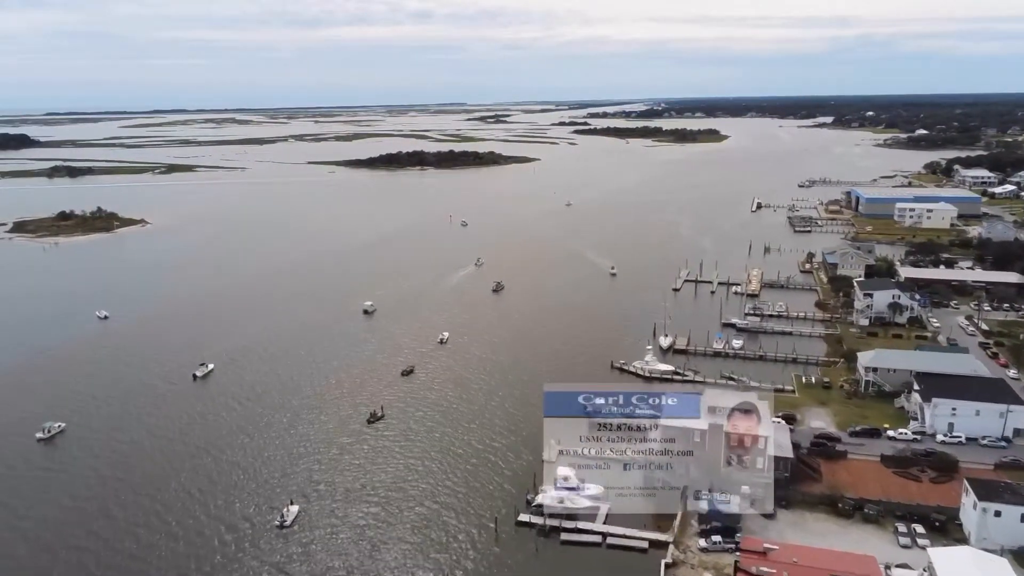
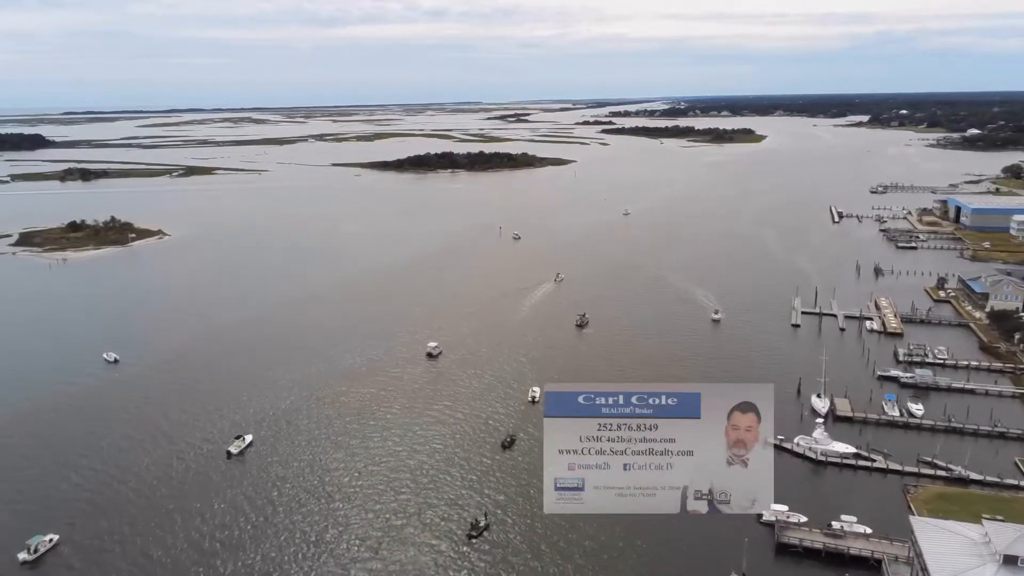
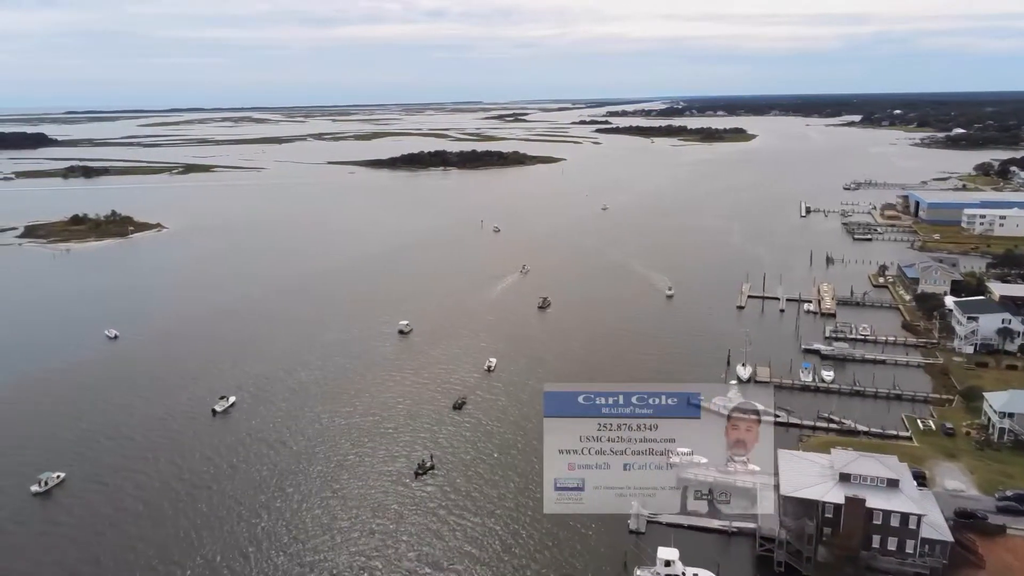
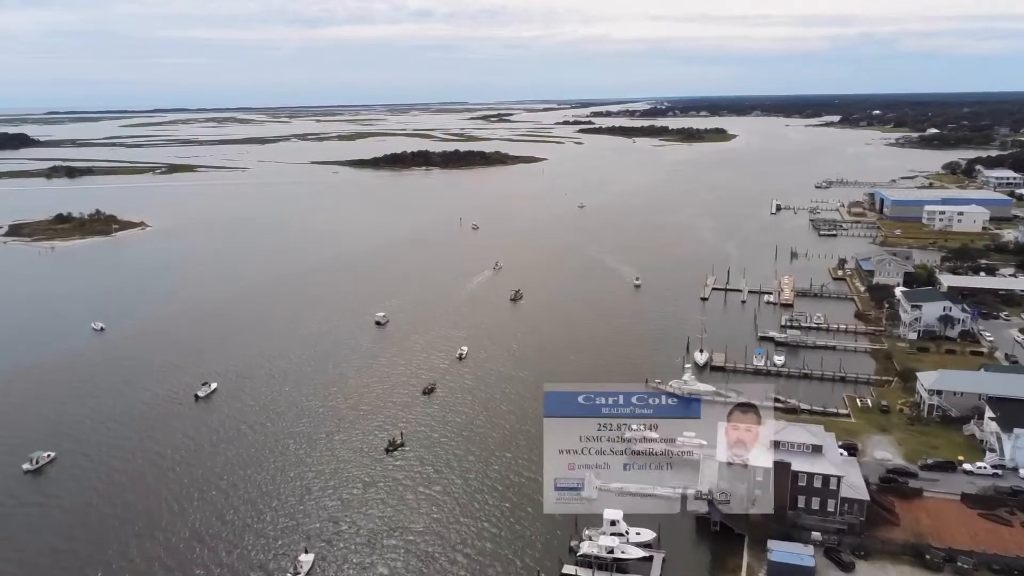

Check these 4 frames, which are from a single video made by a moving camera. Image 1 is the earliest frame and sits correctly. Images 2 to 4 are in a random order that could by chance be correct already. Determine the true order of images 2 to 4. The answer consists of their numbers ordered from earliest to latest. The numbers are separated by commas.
4, 3, 2
